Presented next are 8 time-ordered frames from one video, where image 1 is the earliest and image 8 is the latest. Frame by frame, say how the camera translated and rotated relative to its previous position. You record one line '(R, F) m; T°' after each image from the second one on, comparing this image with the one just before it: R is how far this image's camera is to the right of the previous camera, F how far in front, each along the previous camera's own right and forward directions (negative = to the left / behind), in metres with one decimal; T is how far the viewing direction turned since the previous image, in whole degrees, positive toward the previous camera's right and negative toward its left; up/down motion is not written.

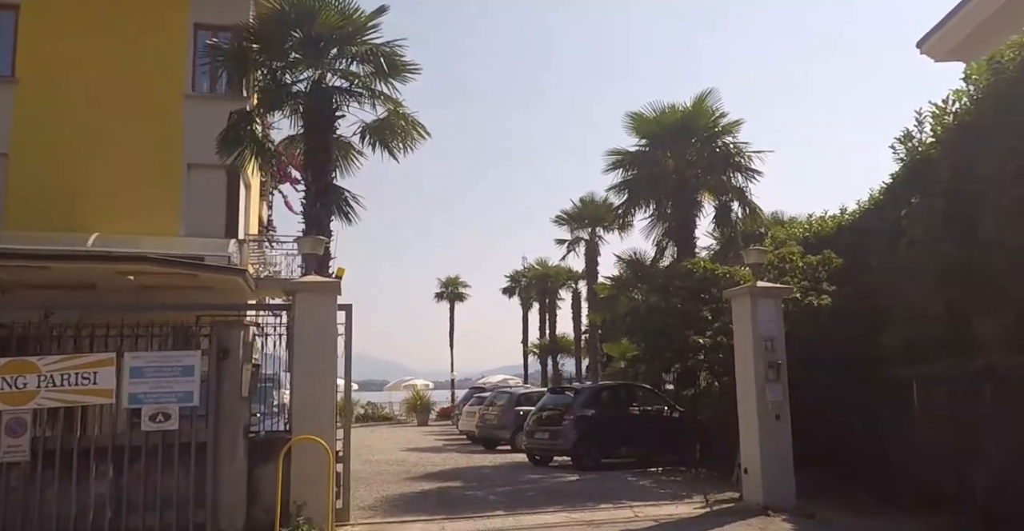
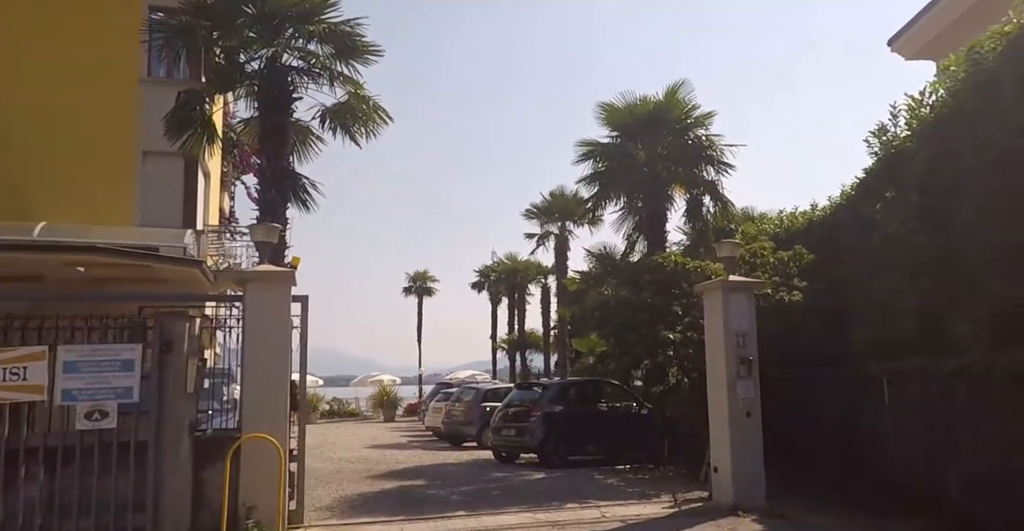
(+0.1, +0.4) m; +2°
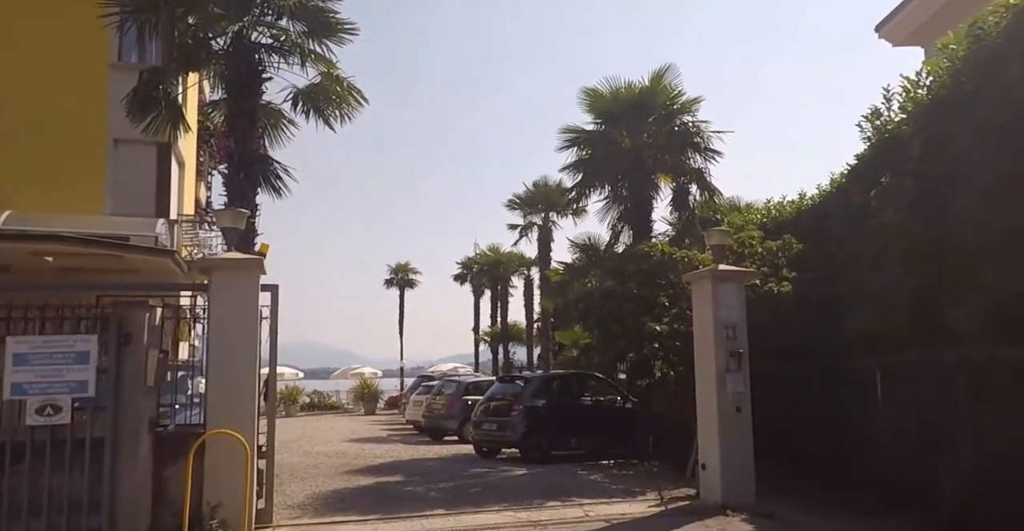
(0.0, +0.4) m; +1°
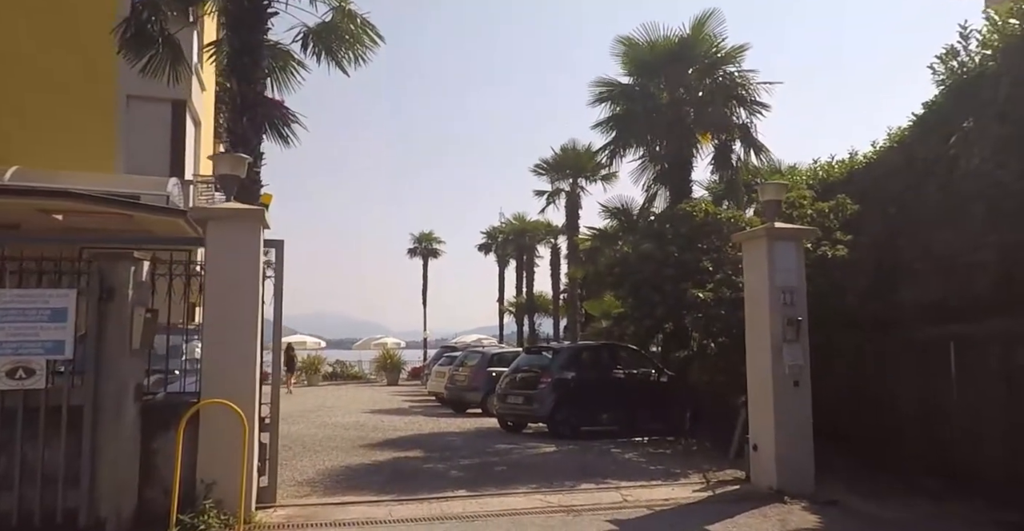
(-0.1, +1.0) m; -2°
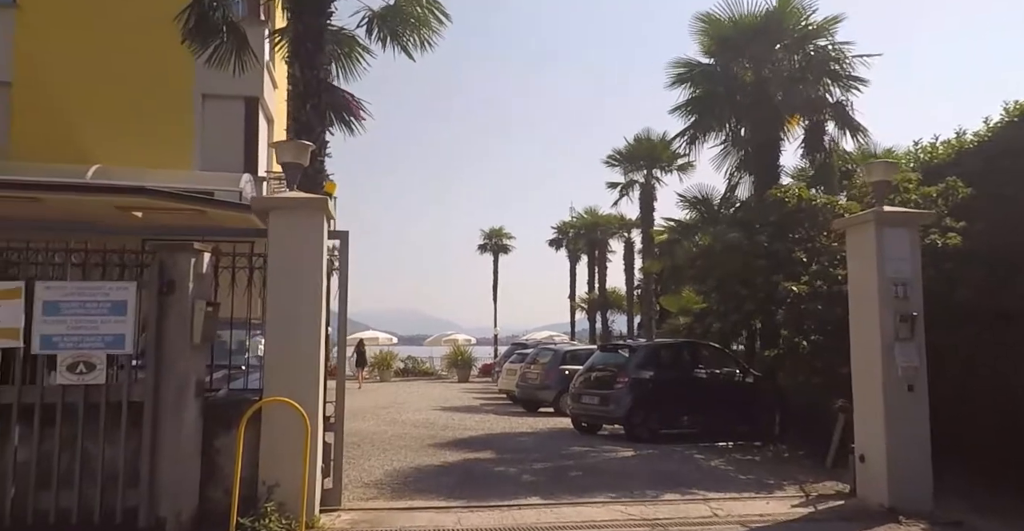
(-0.1, +0.6) m; -5°
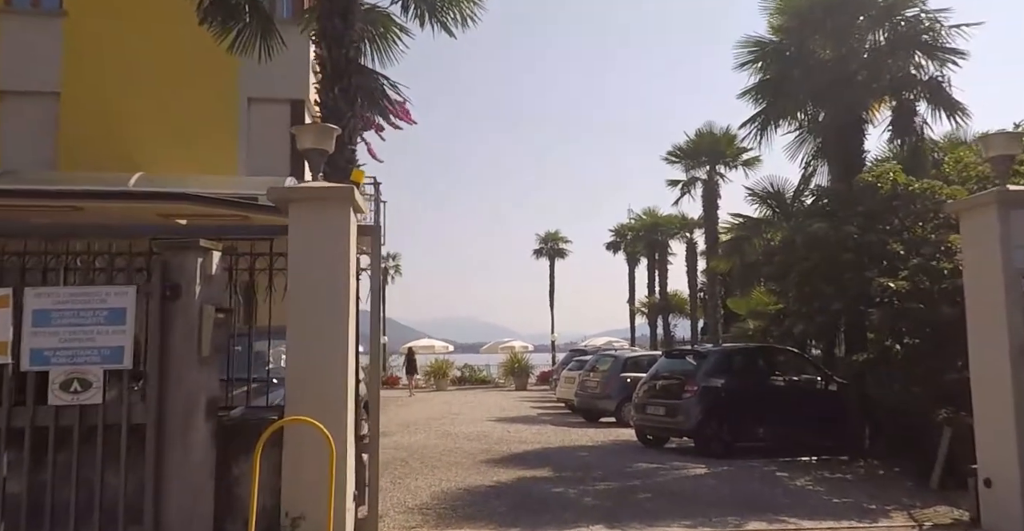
(0.0, +1.0) m; -4°
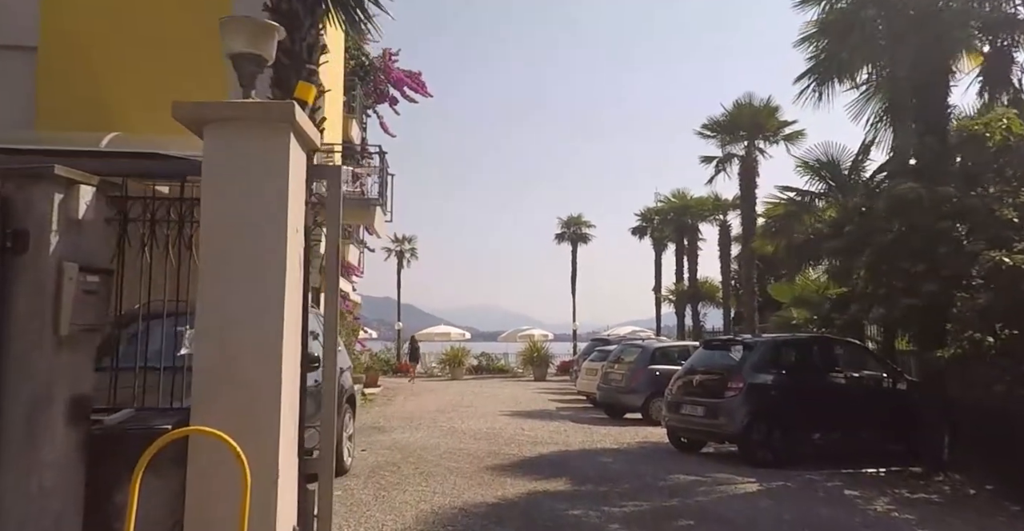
(+0.1, +1.8) m; -2°
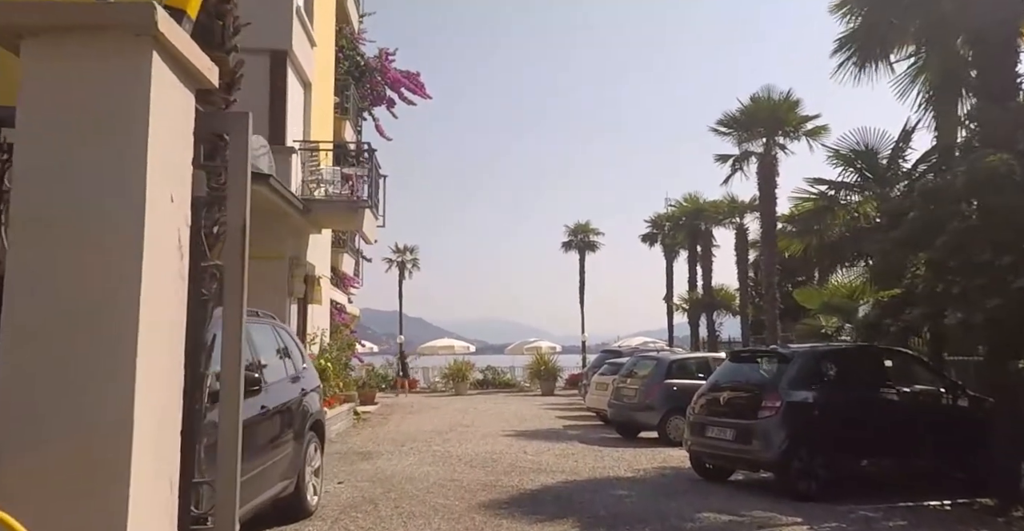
(+0.1, +1.5) m; -1°
